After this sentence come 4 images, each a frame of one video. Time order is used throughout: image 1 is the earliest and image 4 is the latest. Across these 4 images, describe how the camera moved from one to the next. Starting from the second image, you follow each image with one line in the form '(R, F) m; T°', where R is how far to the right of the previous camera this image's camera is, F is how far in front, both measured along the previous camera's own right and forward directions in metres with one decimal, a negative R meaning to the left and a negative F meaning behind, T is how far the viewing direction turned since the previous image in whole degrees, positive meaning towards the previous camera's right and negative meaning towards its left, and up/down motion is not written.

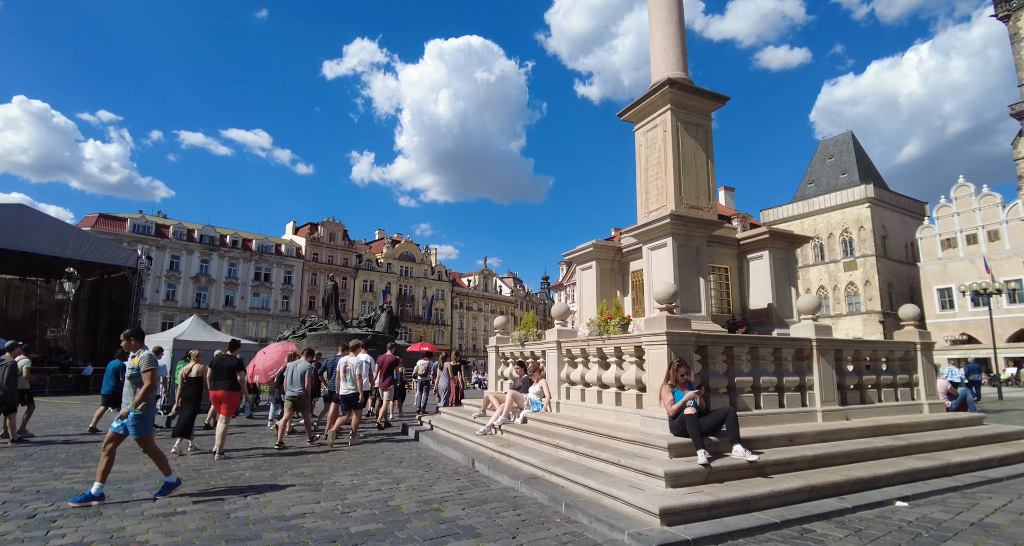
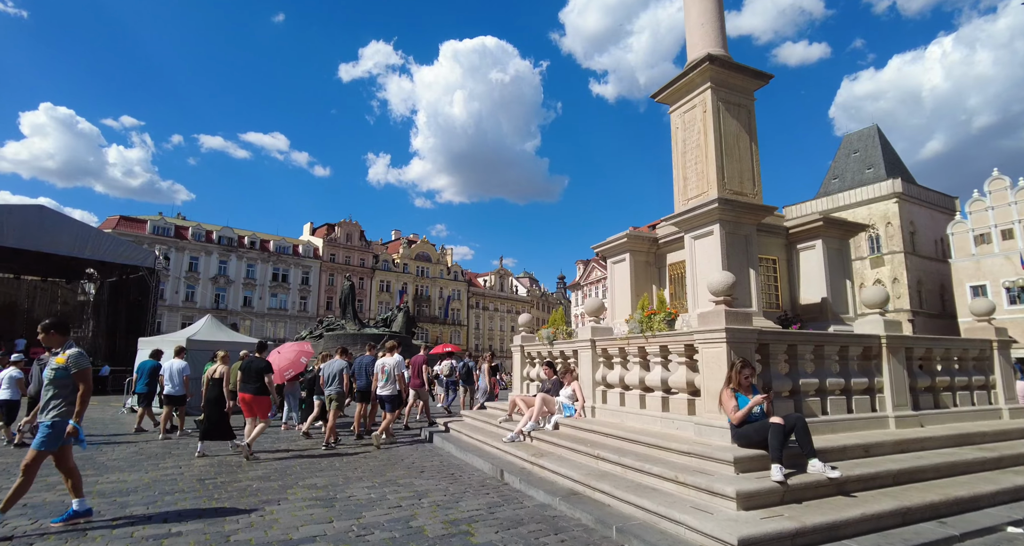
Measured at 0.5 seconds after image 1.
(-0.2, +0.7) m; -2°
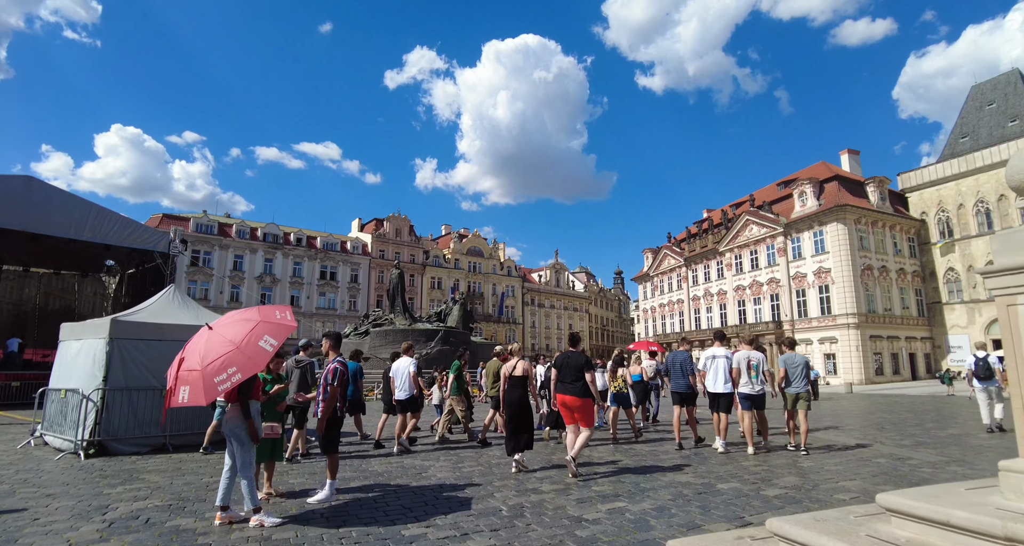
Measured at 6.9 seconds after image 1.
(-2.1, +7.8) m; -5°
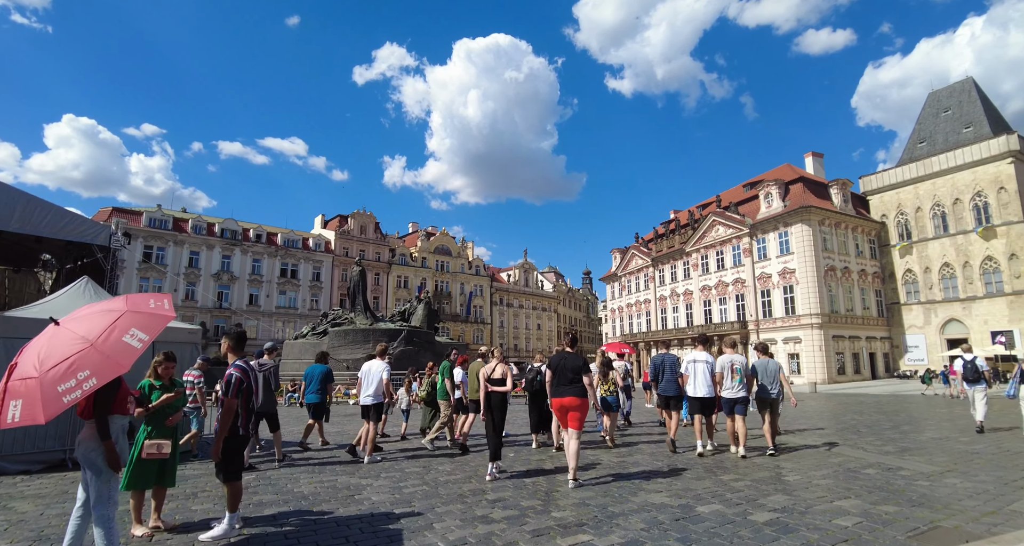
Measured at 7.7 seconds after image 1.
(+0.2, +1.0) m; +3°
